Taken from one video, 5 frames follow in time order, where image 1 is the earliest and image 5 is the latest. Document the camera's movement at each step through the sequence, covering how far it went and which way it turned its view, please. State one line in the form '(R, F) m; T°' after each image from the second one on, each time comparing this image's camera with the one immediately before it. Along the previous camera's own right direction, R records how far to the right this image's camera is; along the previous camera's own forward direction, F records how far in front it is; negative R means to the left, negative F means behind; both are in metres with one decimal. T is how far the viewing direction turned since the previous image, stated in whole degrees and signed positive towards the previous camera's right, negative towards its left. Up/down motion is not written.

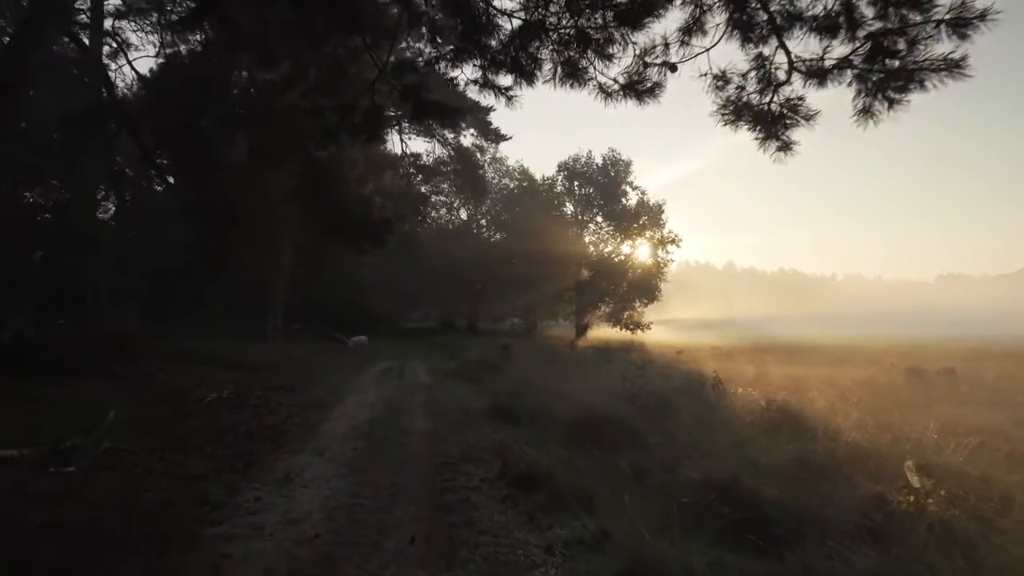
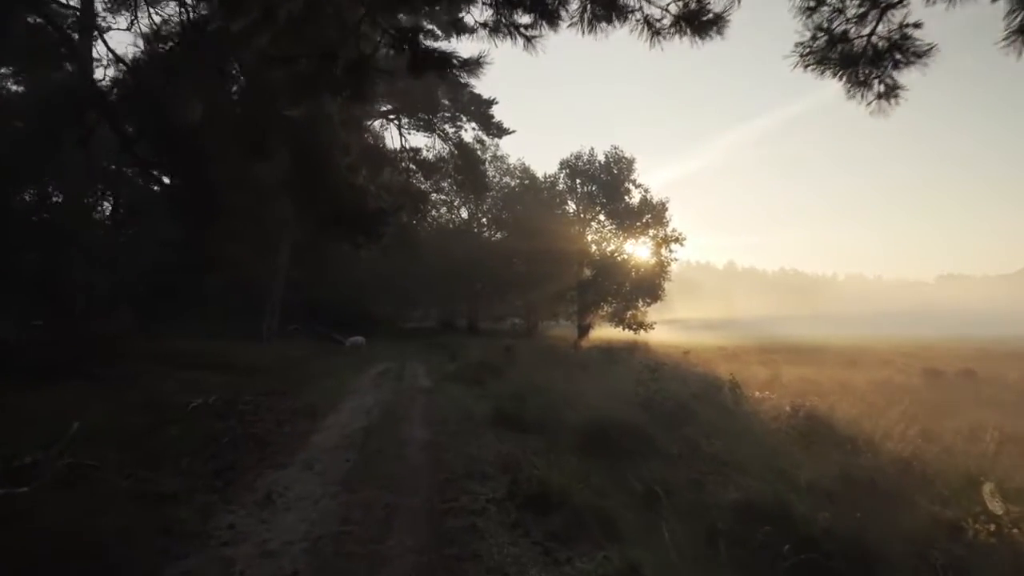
(-0.1, +1.0) m; 0°
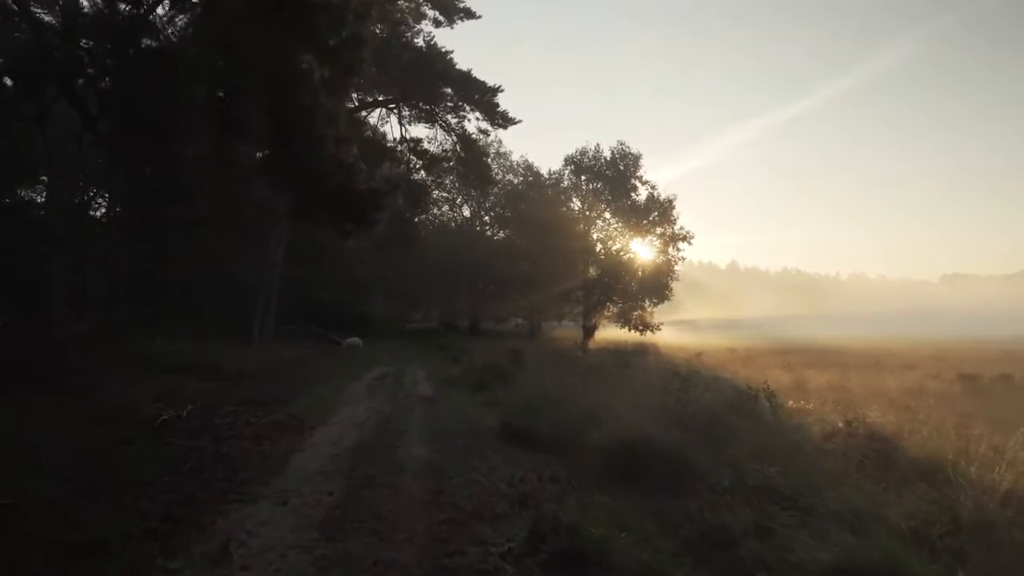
(-0.2, +1.7) m; 0°
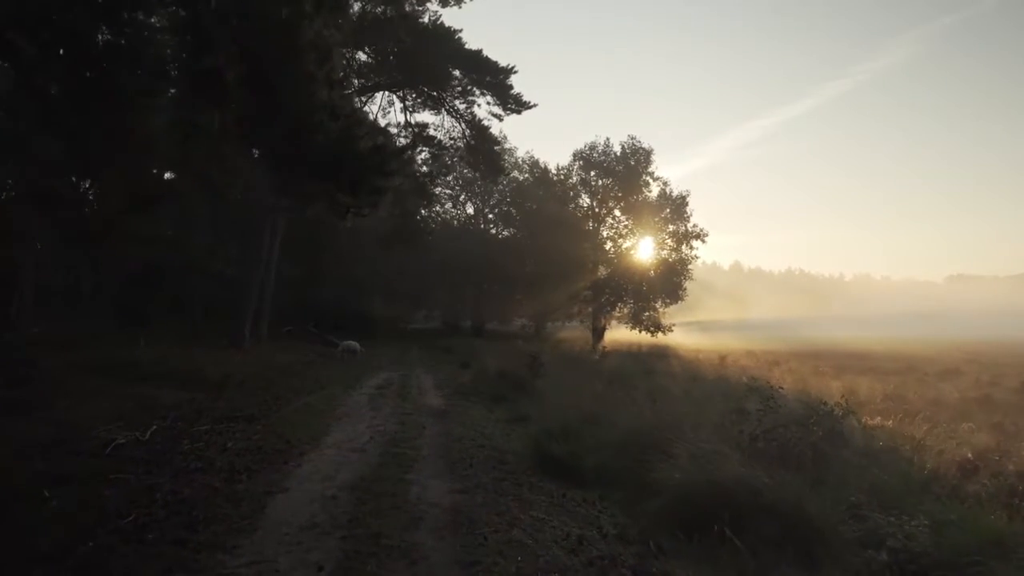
(-0.5, +2.4) m; 0°
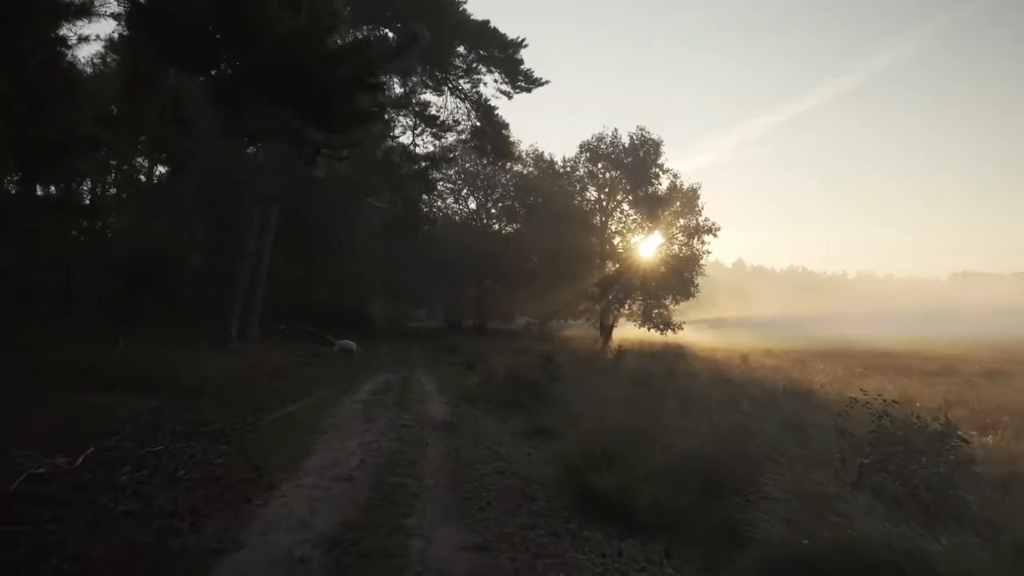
(-0.3, +2.4) m; 0°
